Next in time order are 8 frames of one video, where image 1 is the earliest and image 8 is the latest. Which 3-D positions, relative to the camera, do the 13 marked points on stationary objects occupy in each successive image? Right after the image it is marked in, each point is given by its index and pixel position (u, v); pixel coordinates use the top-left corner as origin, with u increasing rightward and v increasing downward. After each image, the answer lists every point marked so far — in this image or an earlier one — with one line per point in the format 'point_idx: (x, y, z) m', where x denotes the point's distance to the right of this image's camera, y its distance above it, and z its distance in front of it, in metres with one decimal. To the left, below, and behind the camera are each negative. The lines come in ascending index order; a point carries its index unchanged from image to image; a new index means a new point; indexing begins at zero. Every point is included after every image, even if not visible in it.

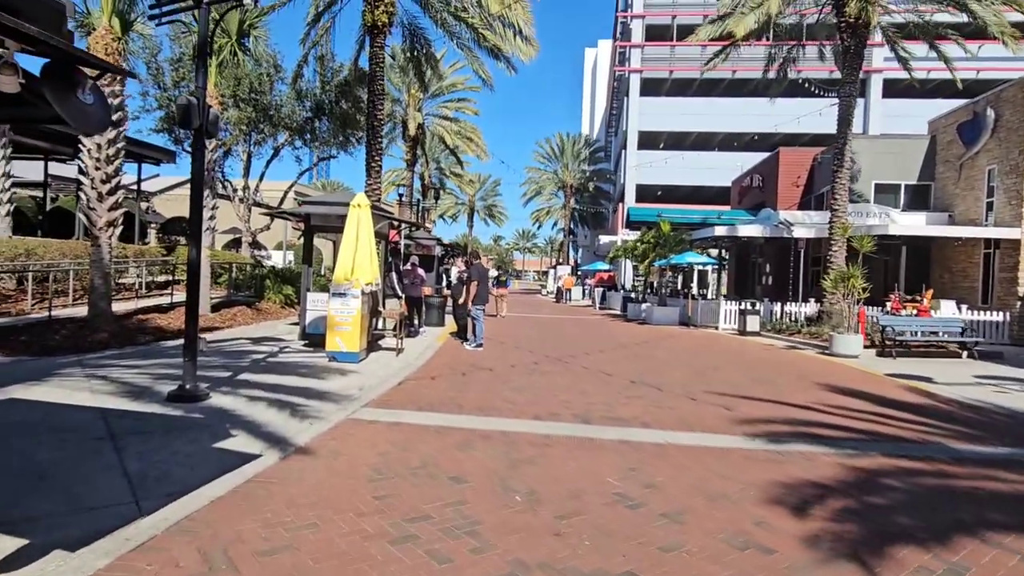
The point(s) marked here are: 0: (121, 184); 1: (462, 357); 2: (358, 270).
0: (-8.0, +2.1, +12.5) m
1: (-1.0, -1.4, +12.3) m
2: (-2.7, +0.3, +11.0) m
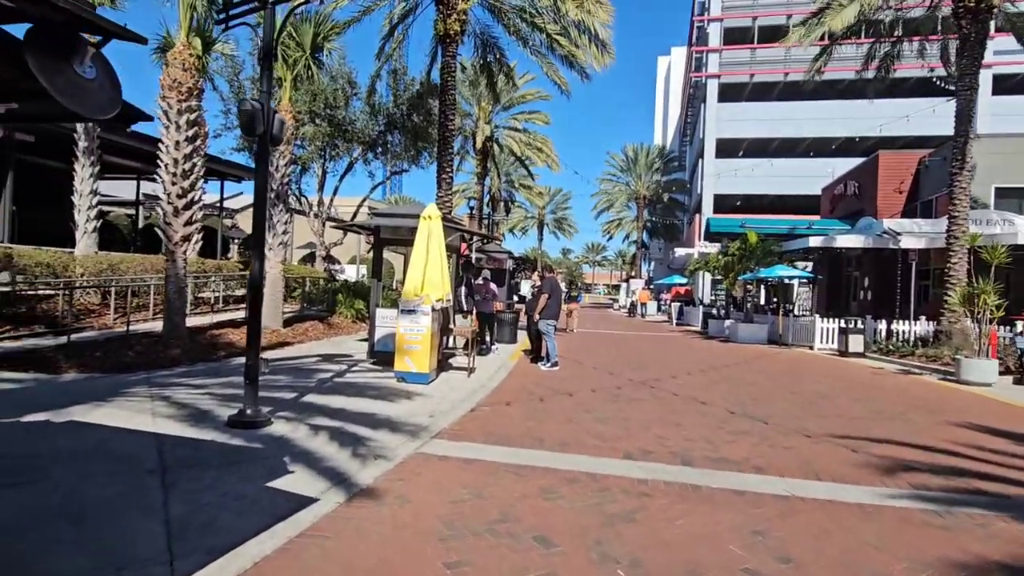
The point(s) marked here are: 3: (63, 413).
0: (-6.5, +1.8, +12.5) m
1: (+0.5, -1.7, +11.4) m
2: (-1.4, 0.0, +10.4) m
3: (-5.1, -1.4, +7.0) m
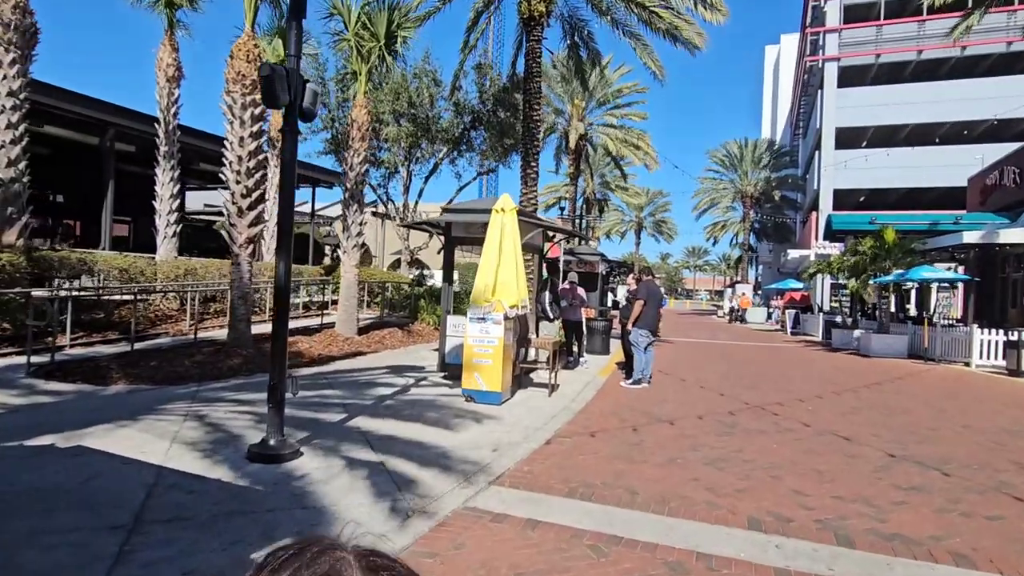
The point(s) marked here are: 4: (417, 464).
0: (-4.8, +1.7, +11.8) m
1: (+1.9, -1.8, +9.6) m
2: (-0.2, 0.0, +8.9) m
3: (-4.4, -1.5, +6.1) m
4: (-0.9, -1.7, +5.9) m
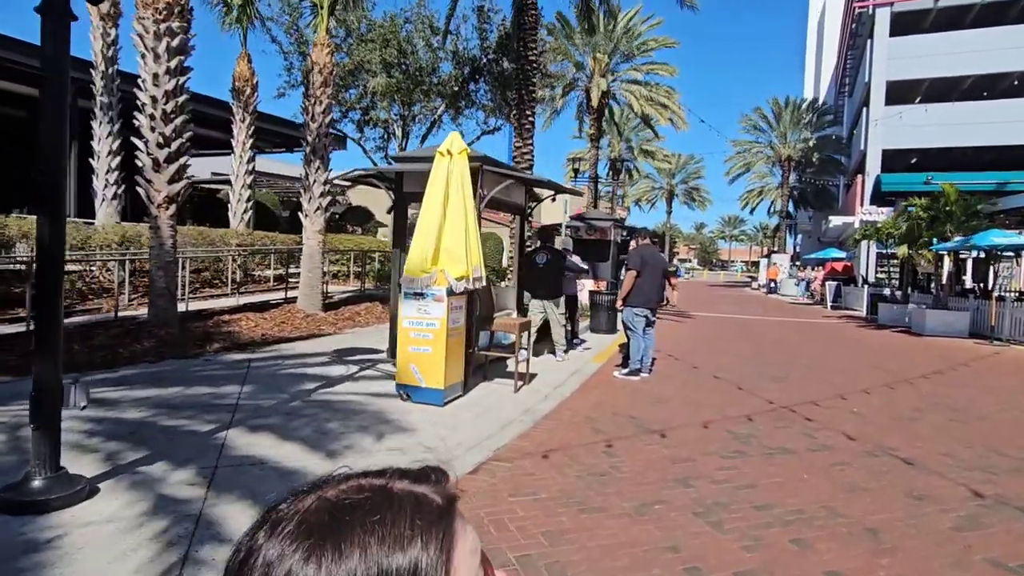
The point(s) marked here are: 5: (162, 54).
0: (-5.2, +2.2, +9.9) m
1: (+1.3, -1.3, +7.5) m
2: (-0.7, +0.4, +6.8) m
3: (-5.1, -1.2, +4.4) m
4: (-1.7, -1.4, +4.0) m
5: (-5.4, +3.6, +9.5) m
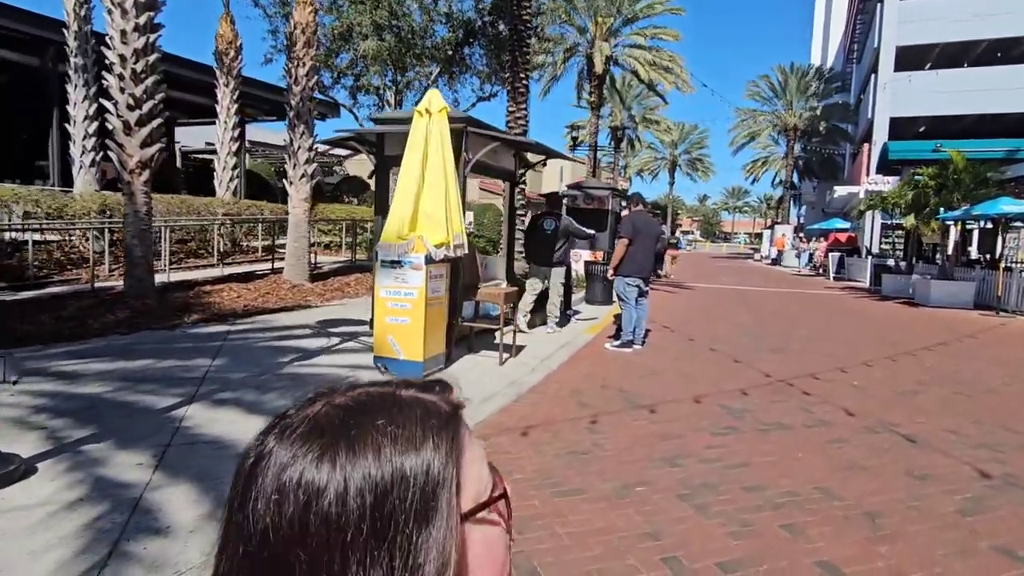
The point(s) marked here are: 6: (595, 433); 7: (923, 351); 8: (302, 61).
0: (-5.4, +2.7, +9.4) m
1: (+1.1, -1.0, +7.2) m
2: (-0.9, +0.7, +6.4) m
3: (-5.3, -1.0, +4.1) m
4: (-1.9, -1.2, +3.7) m
5: (-5.5, +4.0, +9.0) m
6: (+0.7, -1.2, +5.0) m
7: (+6.2, -1.0, +9.3) m
8: (-4.2, +4.6, +12.4) m
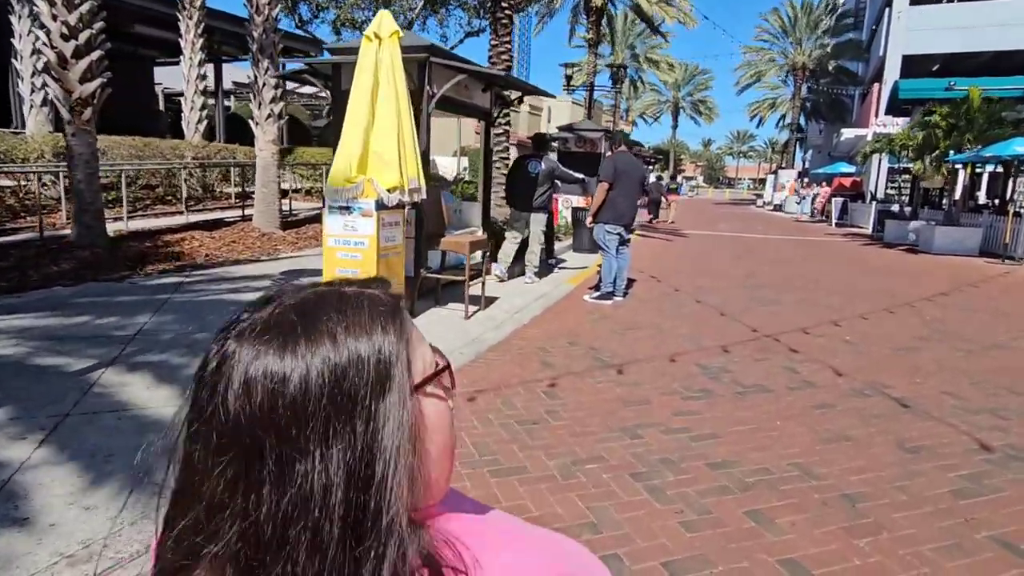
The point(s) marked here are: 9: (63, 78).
0: (-5.8, +3.4, +8.6) m
1: (+0.8, -0.4, +6.7) m
2: (-1.3, +1.2, +5.8) m
3: (-5.6, -0.7, +3.6) m
4: (-2.2, -1.0, +3.2) m
5: (-5.9, +4.7, +8.0) m
6: (+0.3, -0.8, +4.5) m
7: (+5.9, -0.2, +8.7) m
8: (-4.6, +5.5, +11.4) m
9: (-6.0, +2.8, +8.3) m
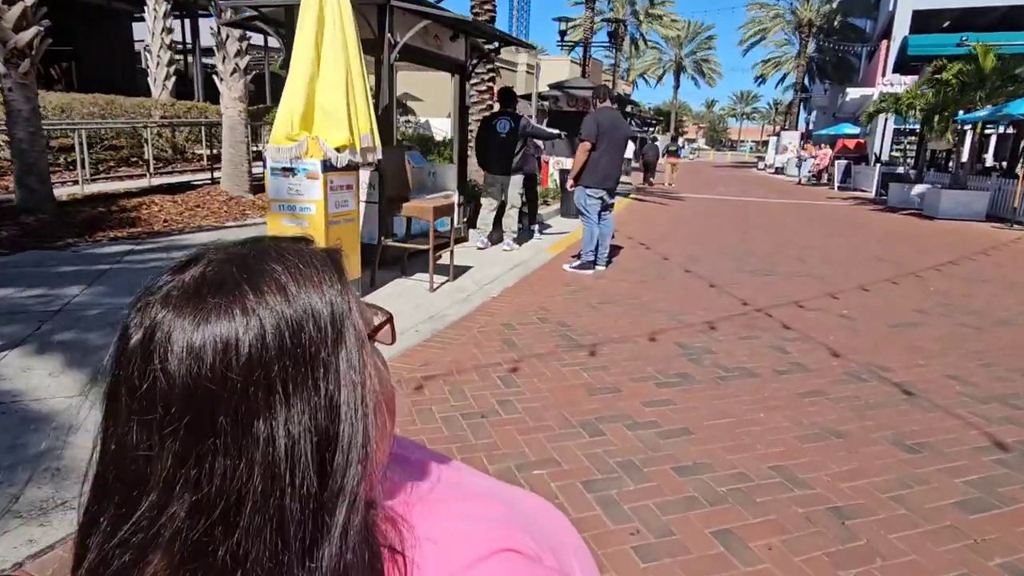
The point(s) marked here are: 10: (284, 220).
0: (-6.1, +3.8, +7.8) m
1: (+0.5, -0.1, +6.2) m
2: (-1.6, +1.4, +5.2) m
3: (-5.9, -0.6, +3.1) m
4: (-2.5, -0.9, +2.7) m
5: (-6.2, +5.1, +7.2) m
6: (0.0, -0.6, +4.0) m
7: (+5.5, +0.2, +8.2) m
8: (-4.9, +6.1, +10.5) m
9: (-6.4, +3.2, +7.6) m
10: (-2.0, +0.6, +5.3) m
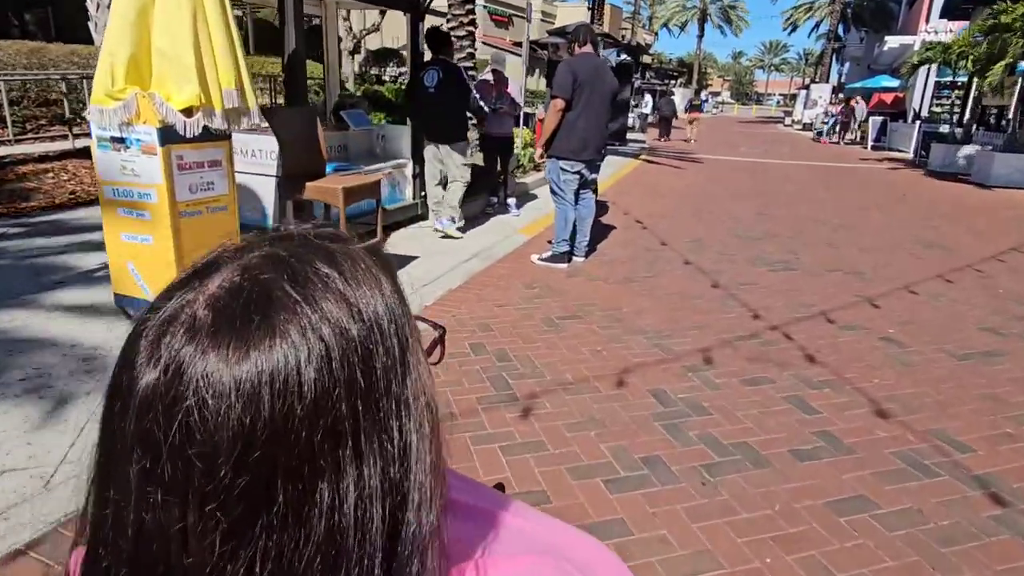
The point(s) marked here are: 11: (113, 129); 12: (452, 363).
0: (-6.5, +3.9, +6.3) m
1: (0.0, -0.2, +4.7) m
2: (-2.1, +1.3, +3.7) m
3: (-6.5, -0.8, +1.9) m
4: (-3.1, -1.1, +1.4) m
5: (-6.6, +5.2, +5.6) m
6: (-0.6, -0.8, +2.6) m
7: (+5.1, +0.2, +6.6) m
8: (-5.2, +6.4, +8.8) m
9: (-6.8, +3.3, +6.1) m
10: (-2.5, +0.5, +3.9) m
11: (-2.4, +1.0, +3.7) m
12: (-0.3, -0.4, +3.8) m
